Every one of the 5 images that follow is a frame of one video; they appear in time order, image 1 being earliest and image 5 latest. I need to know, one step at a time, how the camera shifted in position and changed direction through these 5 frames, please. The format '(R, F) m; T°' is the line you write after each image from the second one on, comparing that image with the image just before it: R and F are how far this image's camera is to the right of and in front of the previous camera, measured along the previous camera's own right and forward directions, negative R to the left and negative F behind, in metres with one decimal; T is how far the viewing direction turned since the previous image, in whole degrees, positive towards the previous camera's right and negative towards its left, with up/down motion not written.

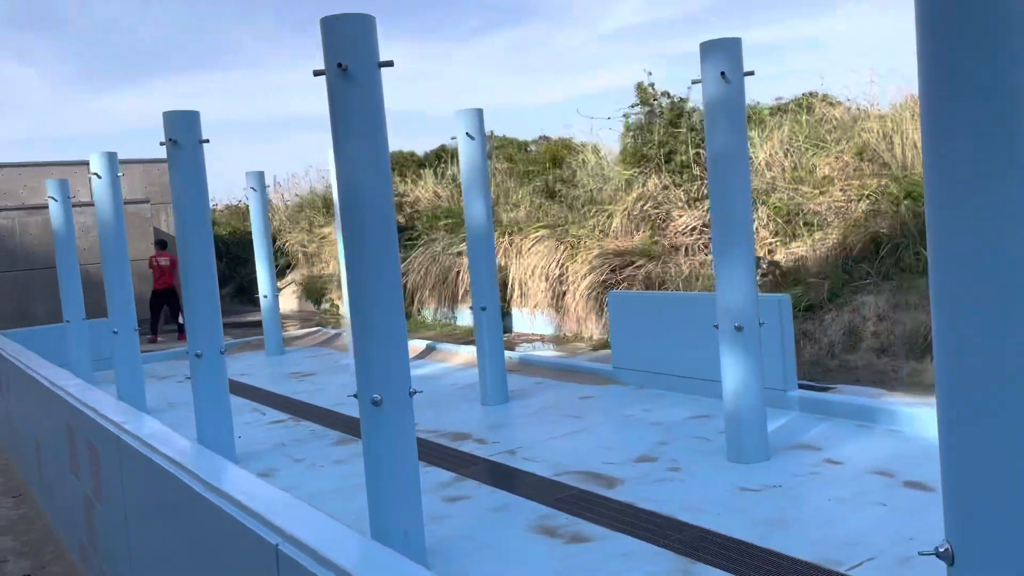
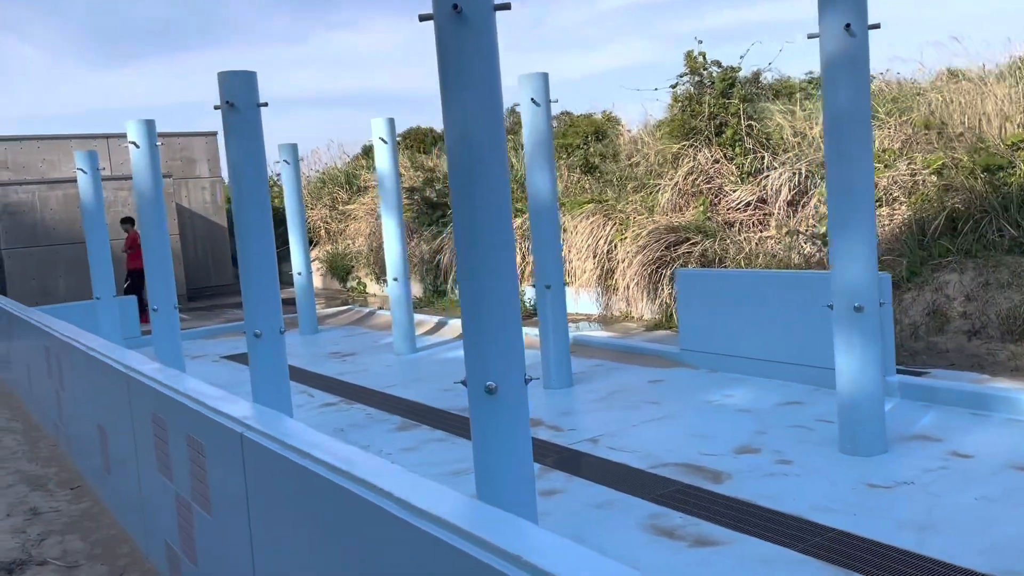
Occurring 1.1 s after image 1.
(-0.5, +0.4) m; 0°
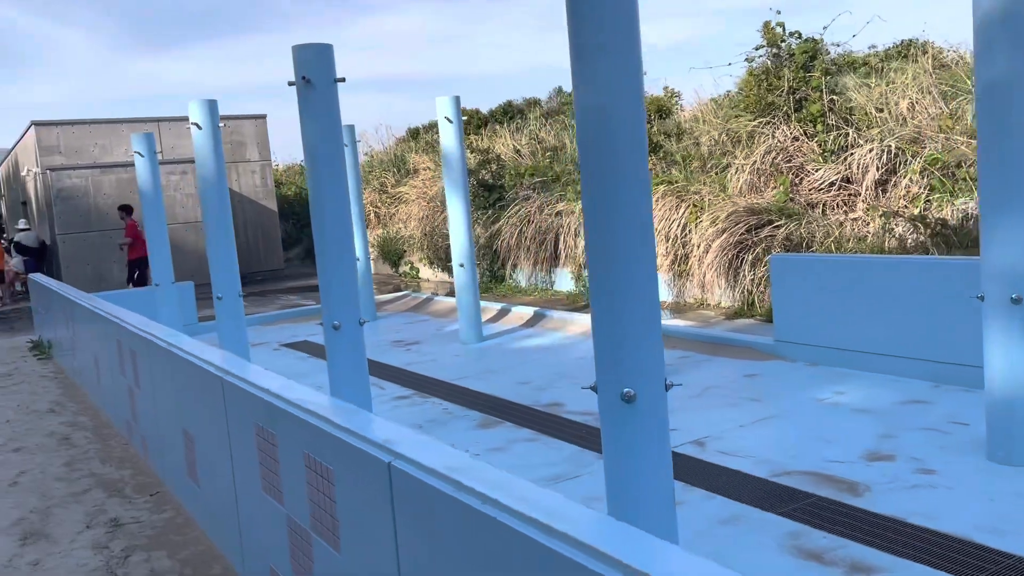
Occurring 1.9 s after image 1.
(-0.4, +0.4) m; -2°
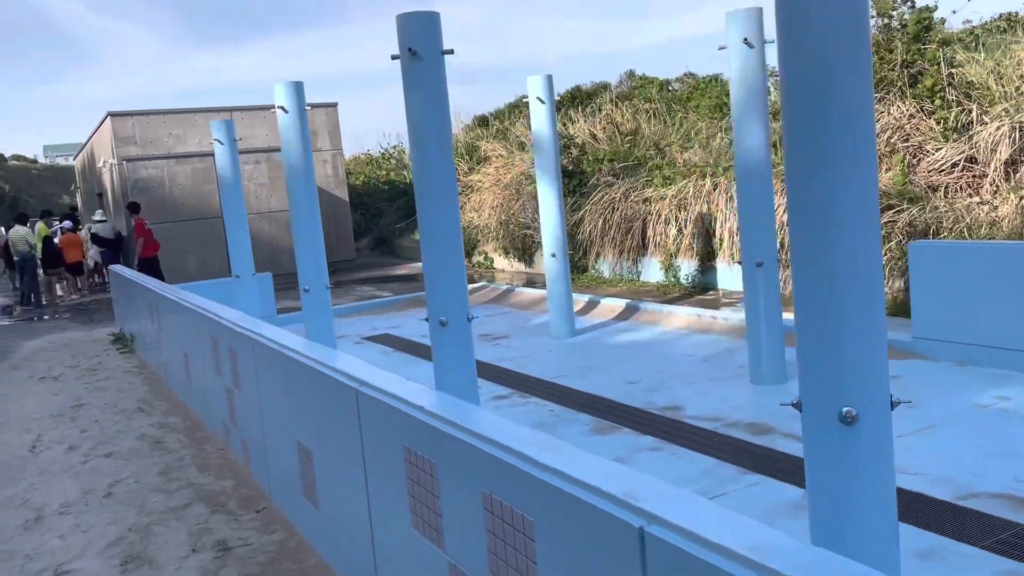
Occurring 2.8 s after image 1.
(-0.4, +0.5) m; -4°
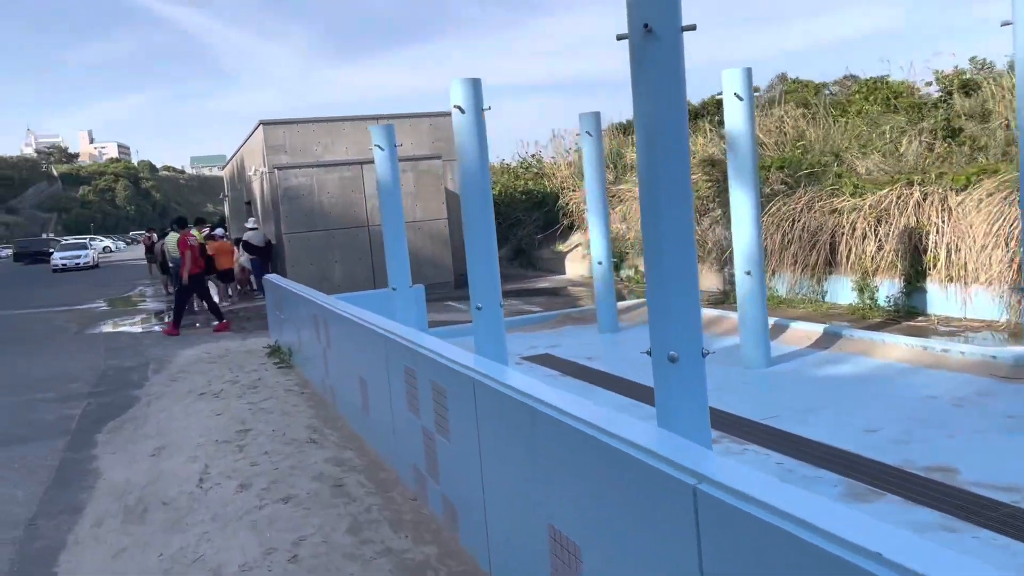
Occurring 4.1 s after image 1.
(-0.6, +0.8) m; -8°
